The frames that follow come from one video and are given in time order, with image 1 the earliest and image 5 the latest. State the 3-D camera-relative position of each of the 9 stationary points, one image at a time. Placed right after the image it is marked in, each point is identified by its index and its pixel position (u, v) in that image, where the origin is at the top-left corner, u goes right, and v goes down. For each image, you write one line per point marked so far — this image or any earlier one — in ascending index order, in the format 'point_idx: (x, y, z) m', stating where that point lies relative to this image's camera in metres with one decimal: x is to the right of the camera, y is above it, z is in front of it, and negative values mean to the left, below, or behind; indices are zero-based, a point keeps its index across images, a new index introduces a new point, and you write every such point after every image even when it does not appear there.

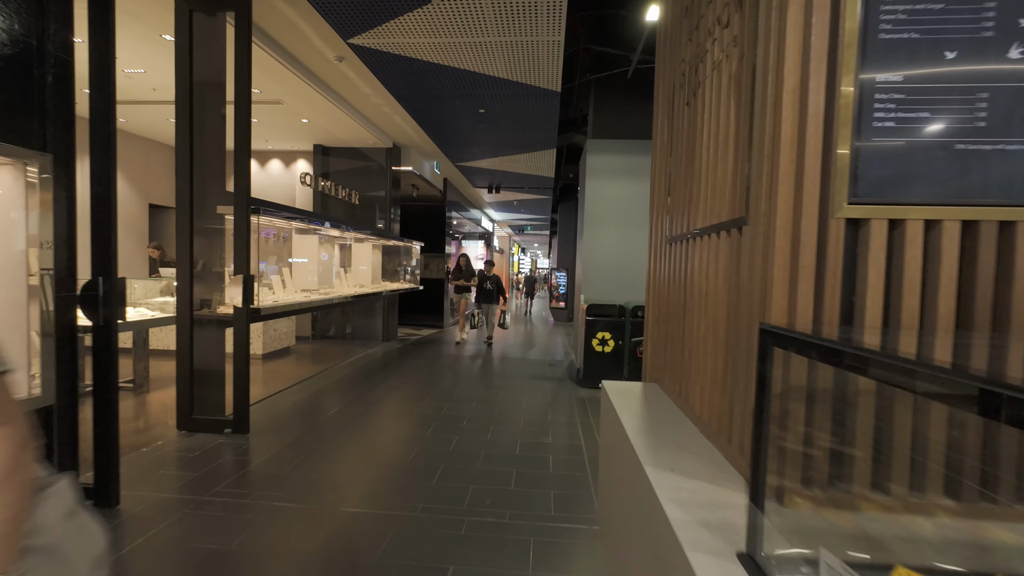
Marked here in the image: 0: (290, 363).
0: (-3.2, -1.1, +6.3) m
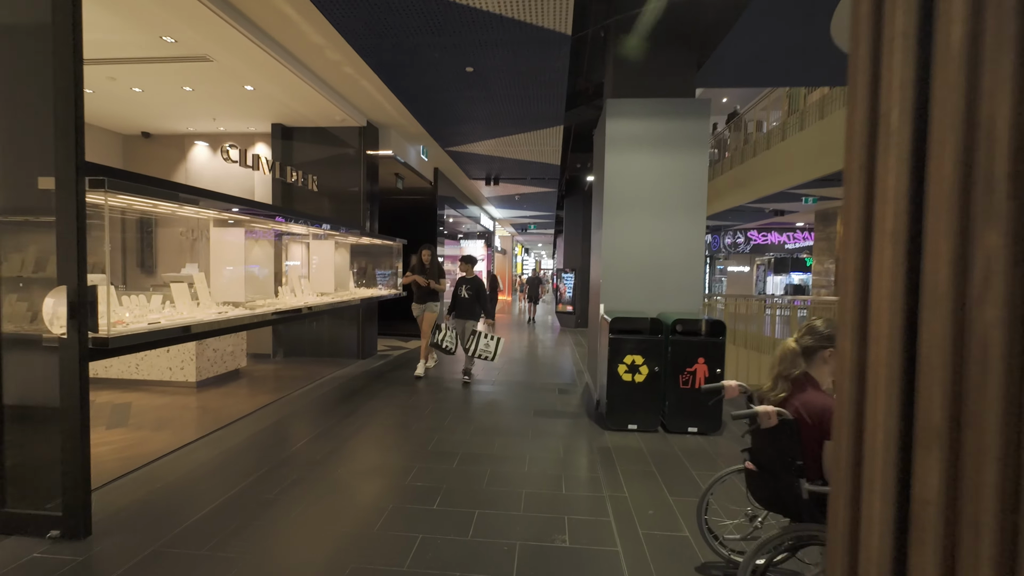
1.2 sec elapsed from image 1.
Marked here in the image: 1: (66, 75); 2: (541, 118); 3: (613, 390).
0: (-3.2, -1.2, +5.1) m
1: (-2.2, +1.1, +2.1) m
2: (+0.4, +2.6, +6.4) m
3: (+0.9, -0.9, +3.6) m
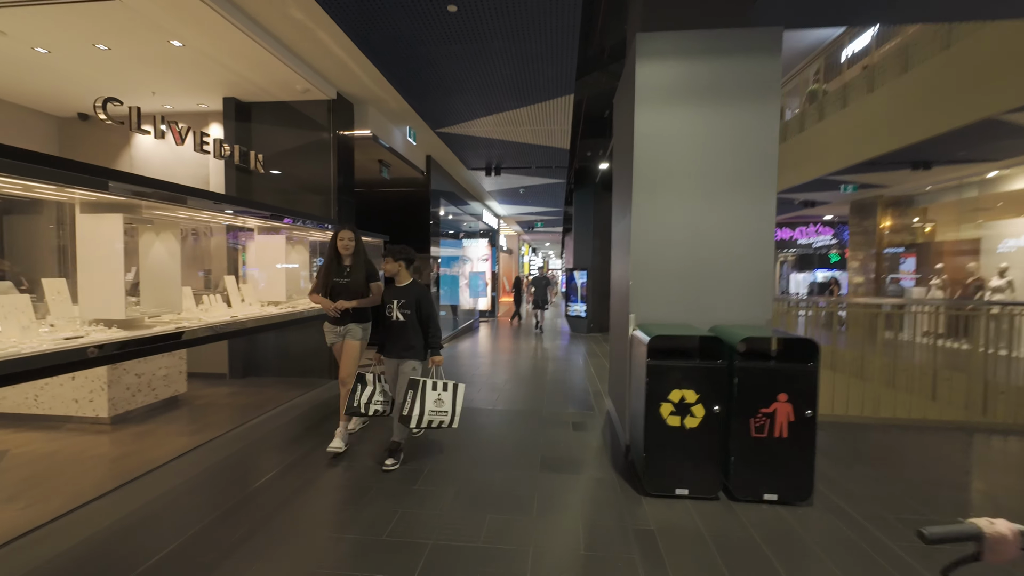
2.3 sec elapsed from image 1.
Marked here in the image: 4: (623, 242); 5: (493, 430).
0: (-3.2, -1.3, +4.0) m
1: (-2.2, +1.0, +1.0) m
2: (+0.4, +2.5, +5.3) m
3: (+0.9, -0.9, +2.6) m
4: (+0.9, +0.4, +3.5) m
5: (-0.2, -1.3, +3.8) m
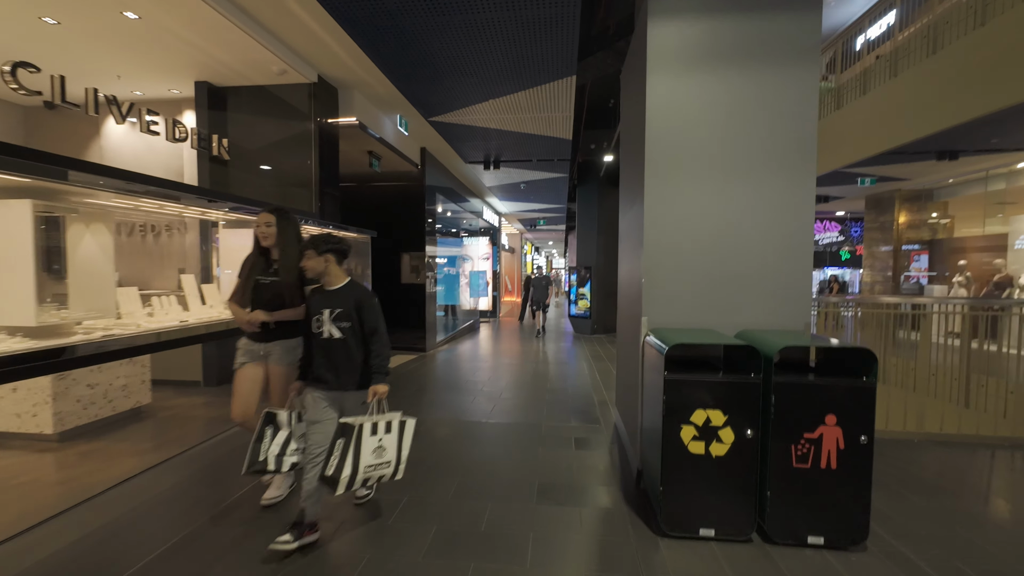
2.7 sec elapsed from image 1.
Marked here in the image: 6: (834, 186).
0: (-3.3, -1.3, +3.6) m
1: (-2.3, +1.0, +0.6) m
2: (+0.4, +2.5, +4.9) m
3: (+0.8, -0.9, +2.1) m
4: (+0.9, +0.4, +3.1) m
5: (-0.2, -1.3, +3.4) m
6: (+8.3, +2.6, +10.9) m
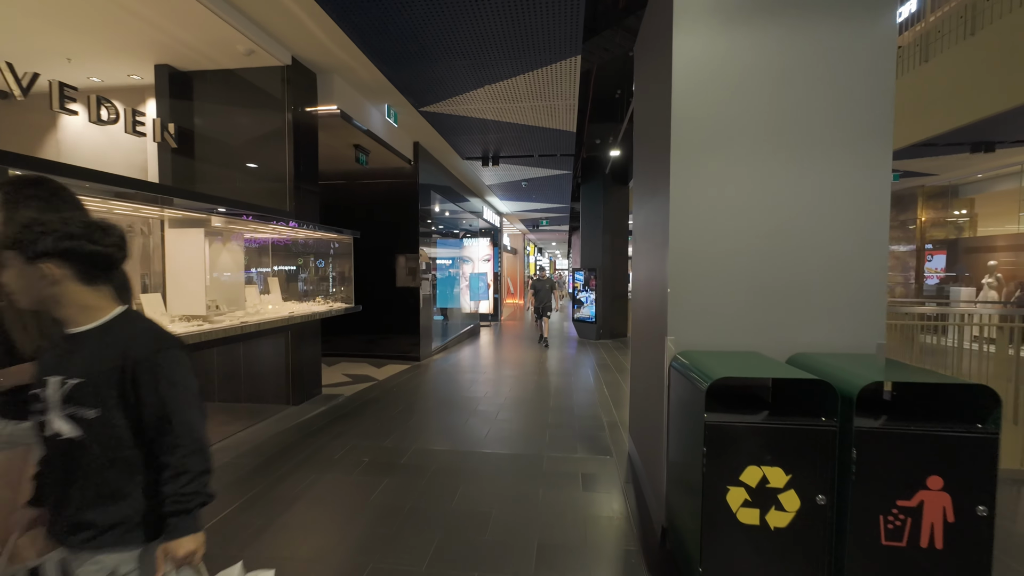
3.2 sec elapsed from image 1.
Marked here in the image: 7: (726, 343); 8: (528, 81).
0: (-3.3, -1.4, +3.2) m
1: (-2.4, +0.9, +0.1) m
2: (+0.4, +2.5, +4.4) m
3: (+0.8, -1.0, +1.6) m
4: (+0.8, +0.3, +2.6) m
5: (-0.2, -1.3, +2.9) m
6: (+8.3, +2.6, +10.4) m
7: (+1.0, -0.3, +2.1) m
8: (+0.2, +2.4, +5.0) m
